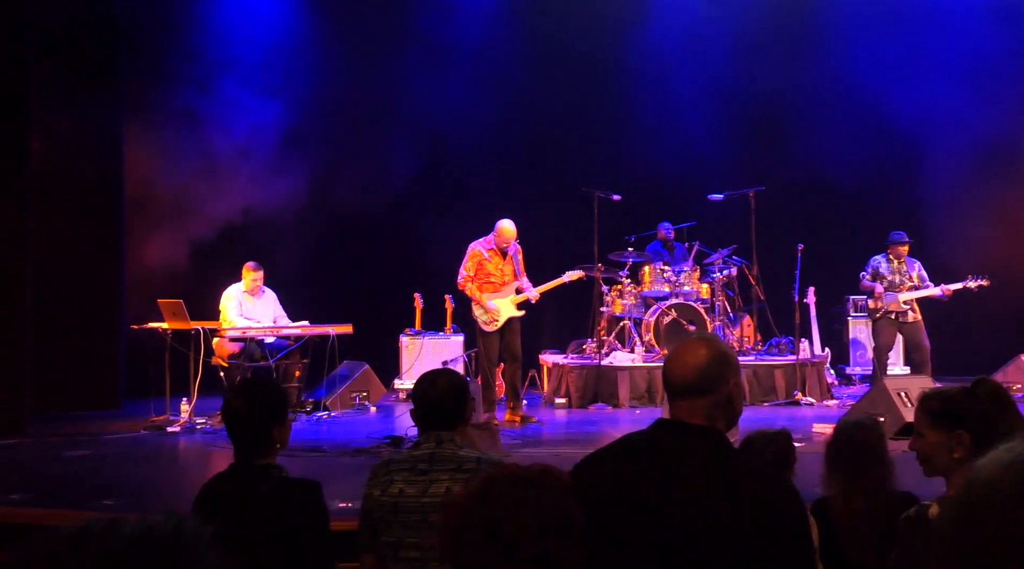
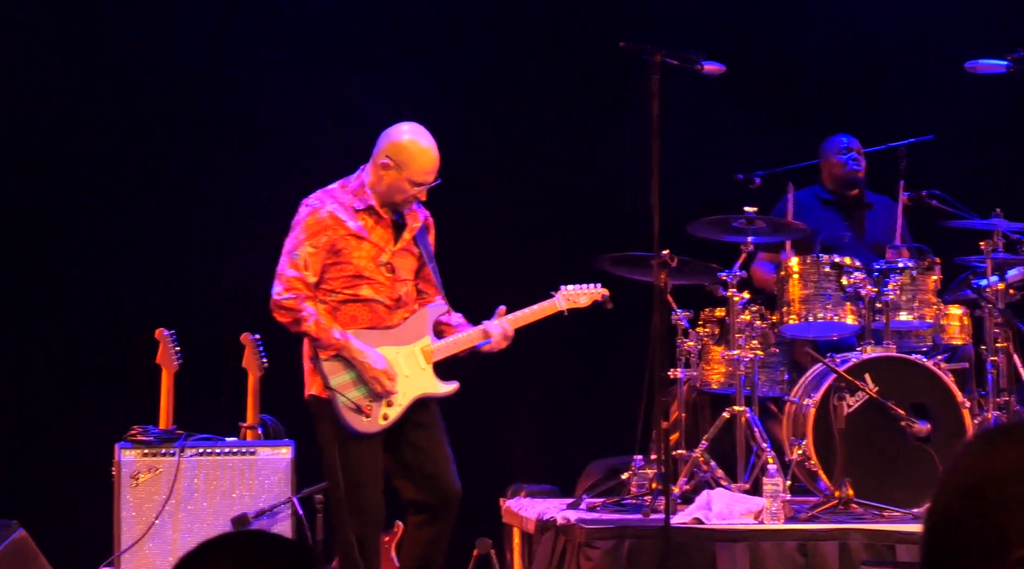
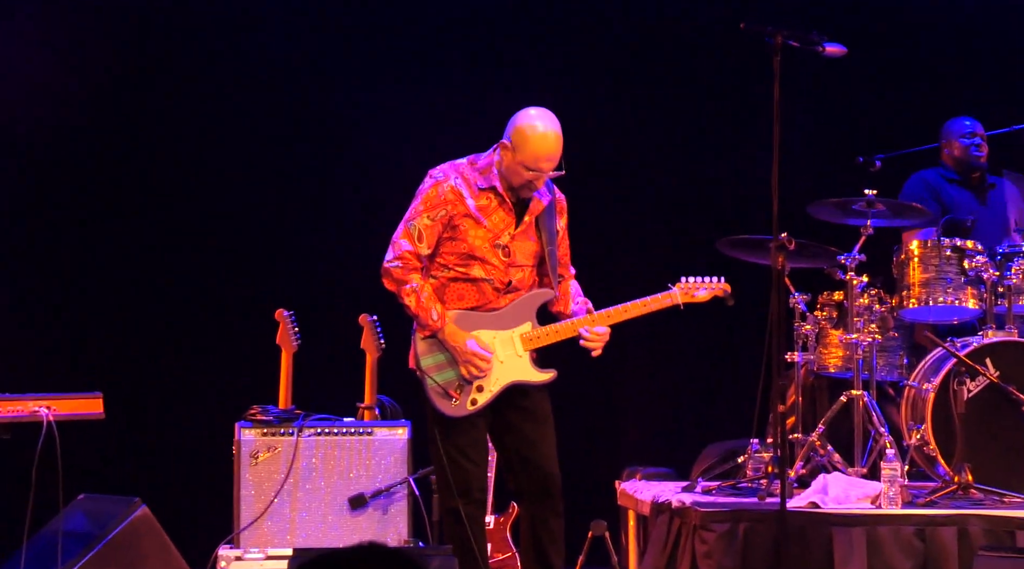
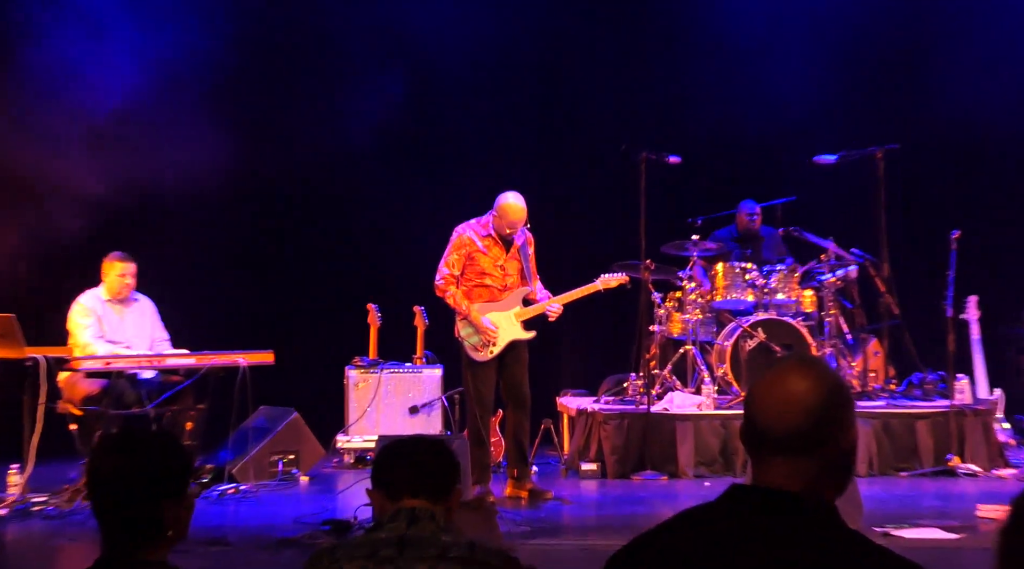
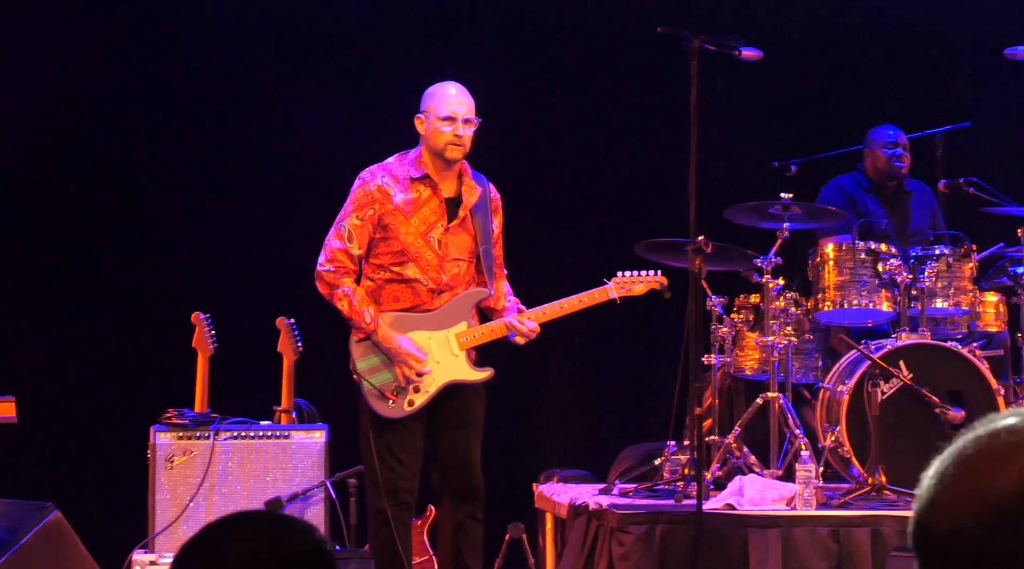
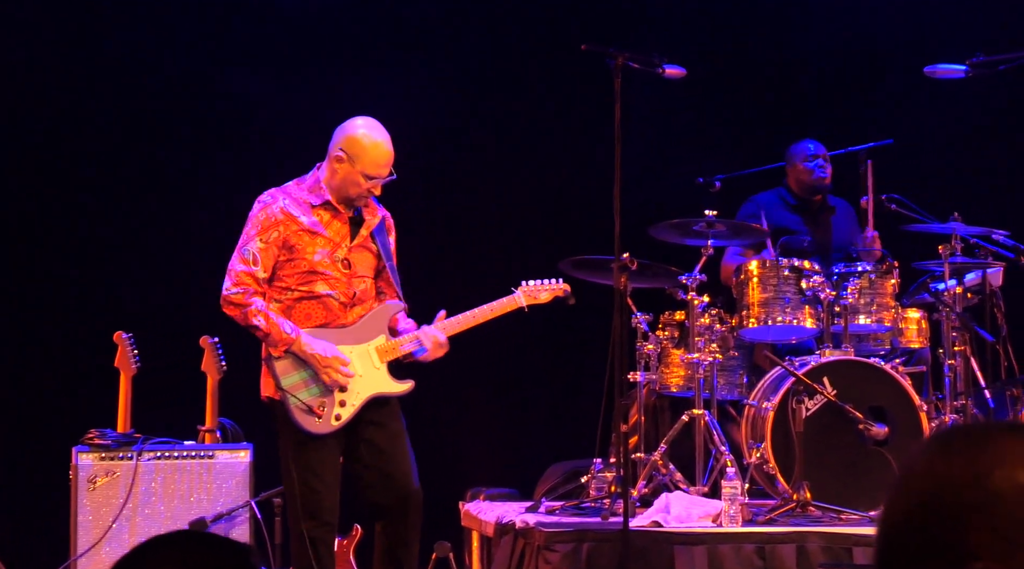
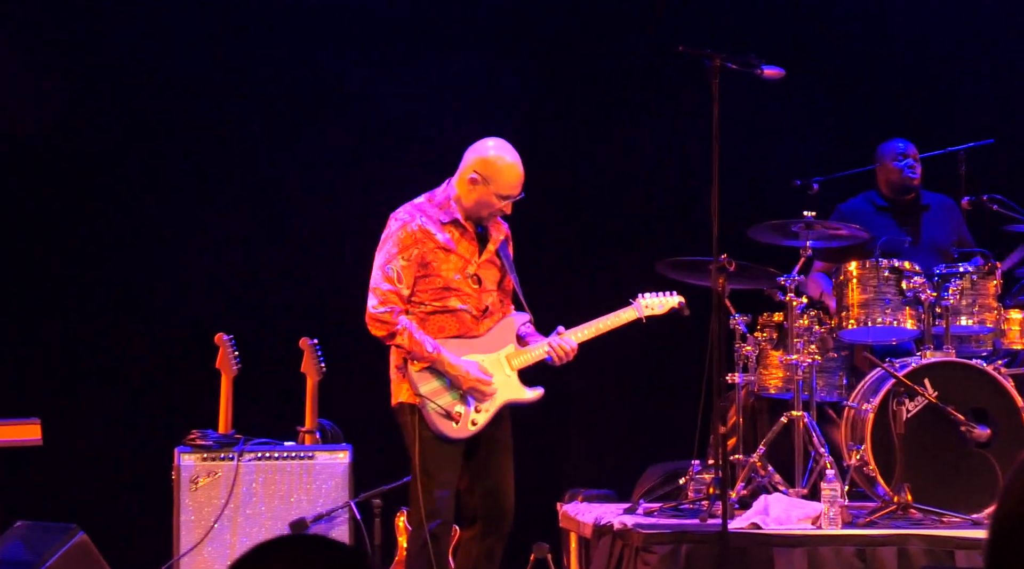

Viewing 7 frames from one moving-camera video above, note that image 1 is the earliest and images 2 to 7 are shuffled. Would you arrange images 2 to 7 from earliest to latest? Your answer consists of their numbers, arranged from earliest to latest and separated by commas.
4, 3, 5, 6, 2, 7
